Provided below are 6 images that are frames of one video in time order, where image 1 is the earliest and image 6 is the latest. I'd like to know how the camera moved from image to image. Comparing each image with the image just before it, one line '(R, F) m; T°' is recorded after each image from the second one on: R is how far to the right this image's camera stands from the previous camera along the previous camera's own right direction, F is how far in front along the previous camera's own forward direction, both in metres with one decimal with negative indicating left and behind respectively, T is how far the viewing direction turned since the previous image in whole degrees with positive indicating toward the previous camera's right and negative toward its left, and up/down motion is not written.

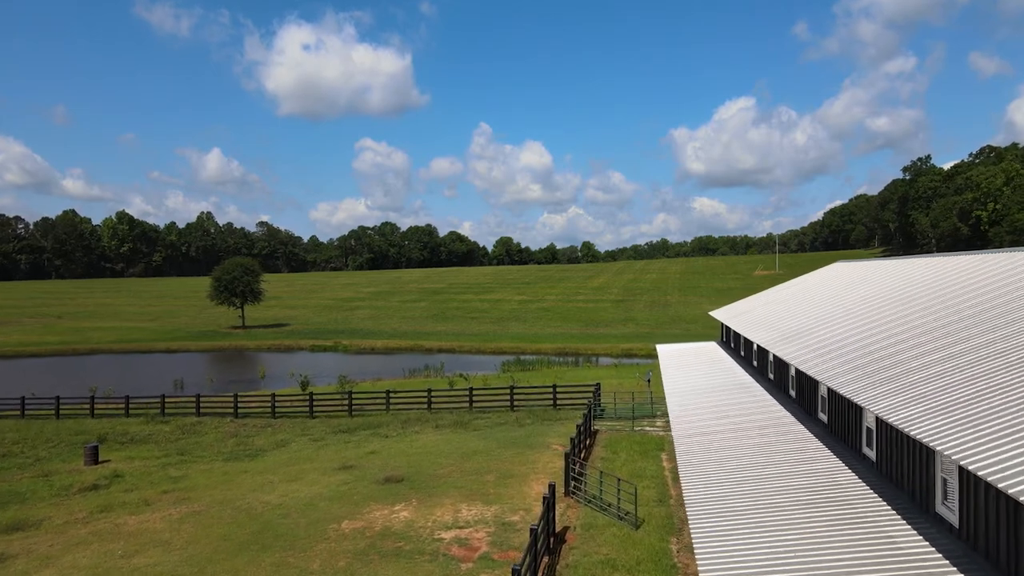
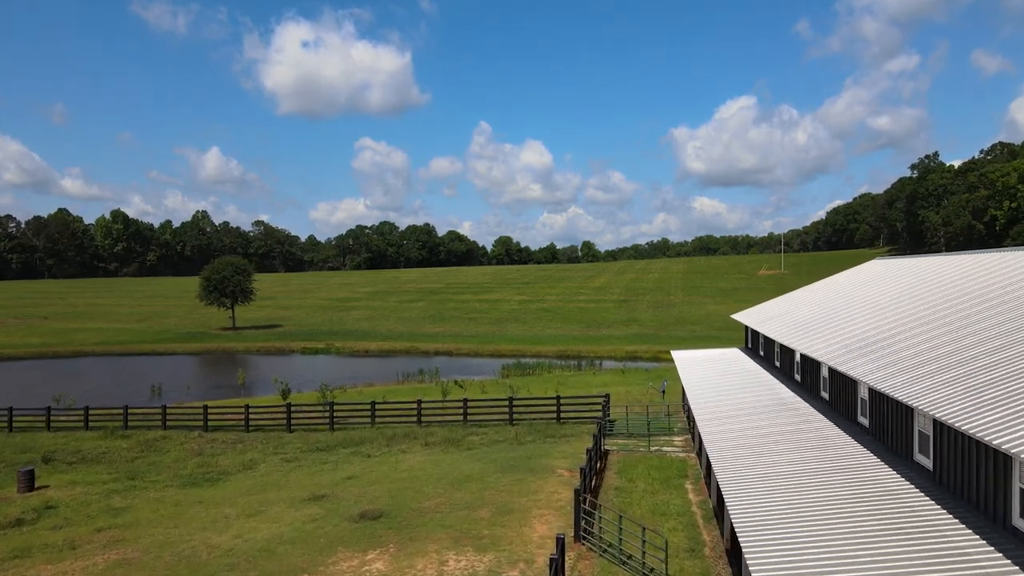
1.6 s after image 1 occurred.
(0.0, +2.6) m; 0°
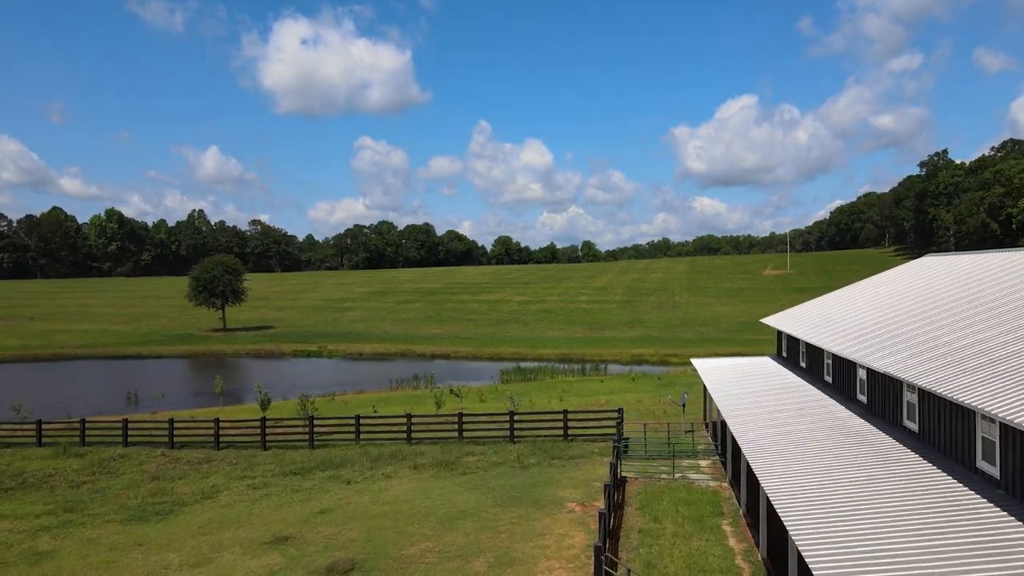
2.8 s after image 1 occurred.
(0.0, +2.6) m; 0°
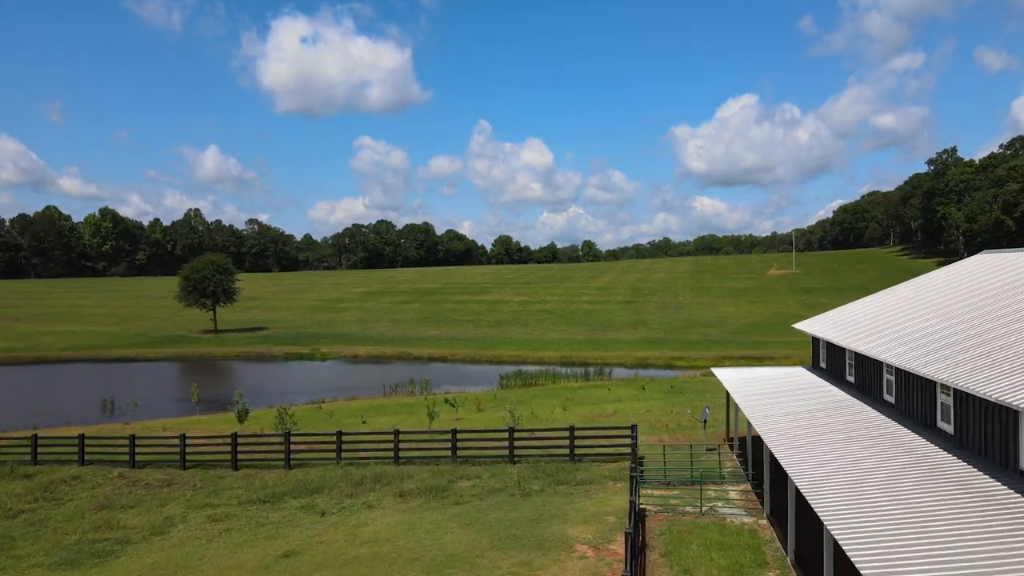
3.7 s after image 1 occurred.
(0.0, +2.3) m; 0°
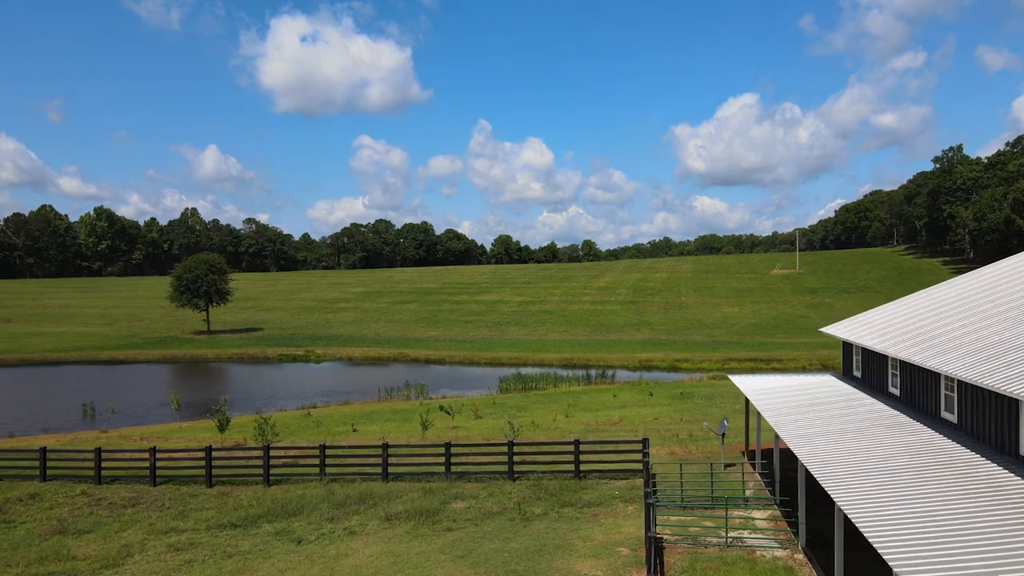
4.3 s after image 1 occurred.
(0.0, +1.6) m; 0°
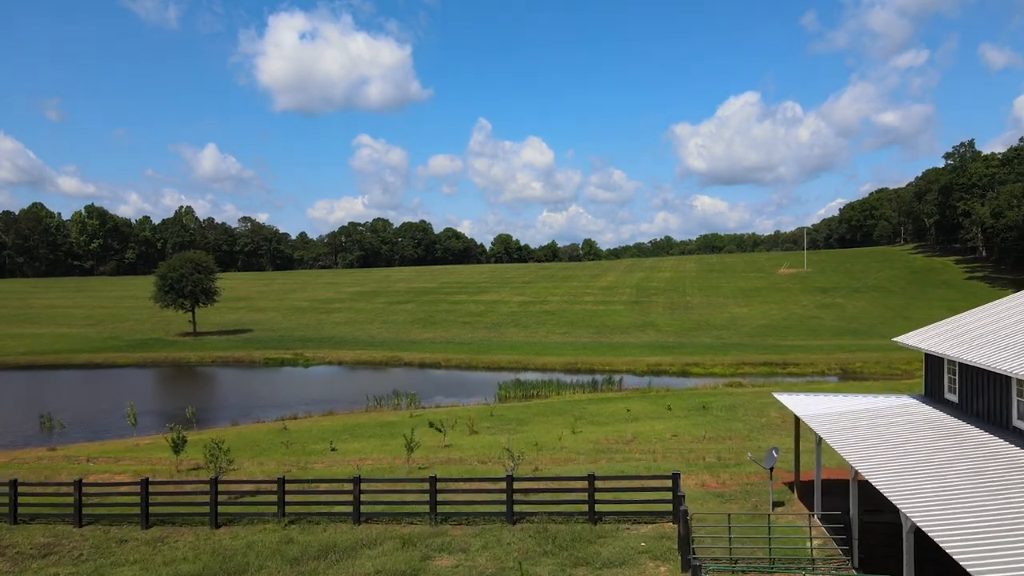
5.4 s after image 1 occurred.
(0.0, +3.1) m; 0°
